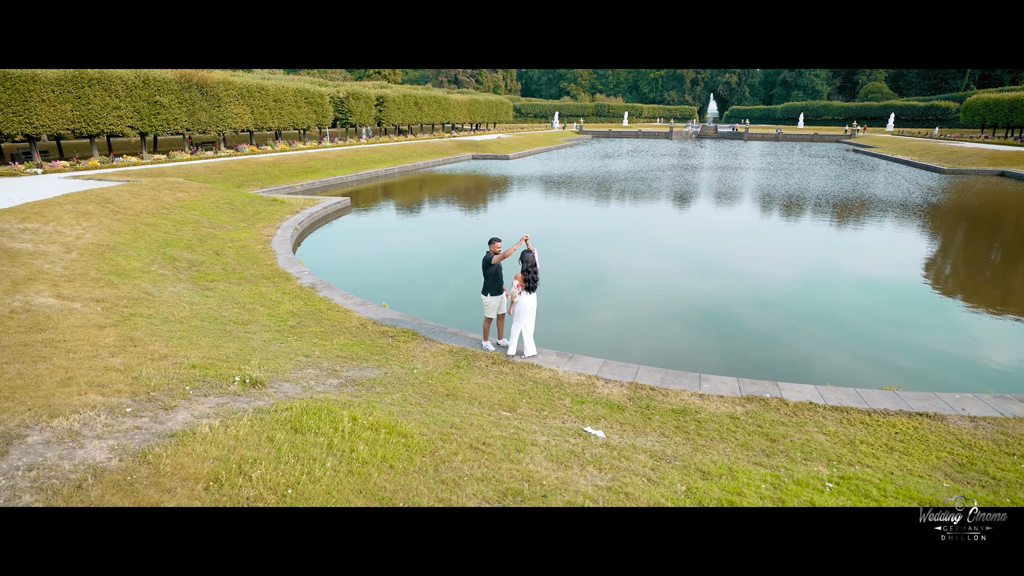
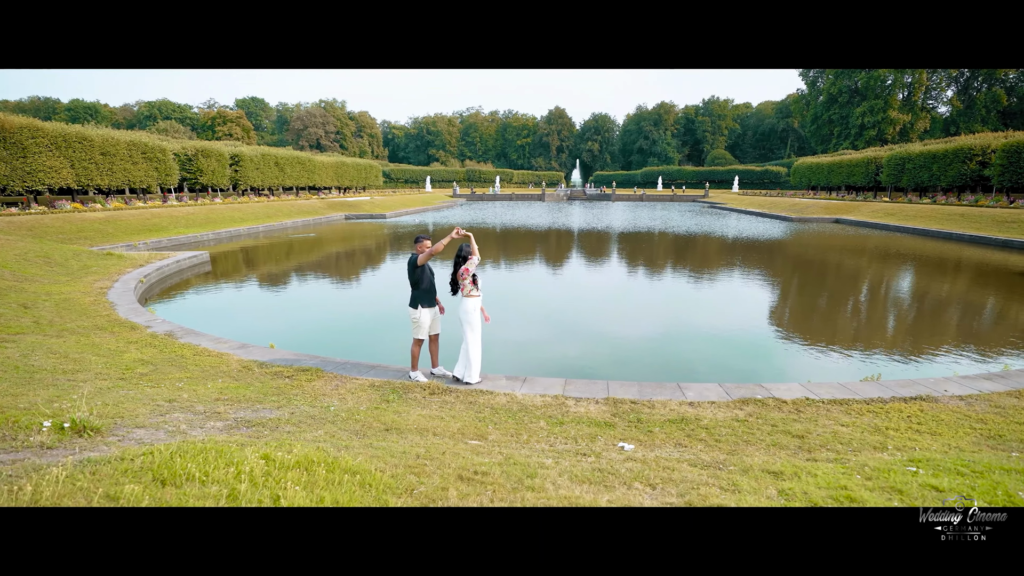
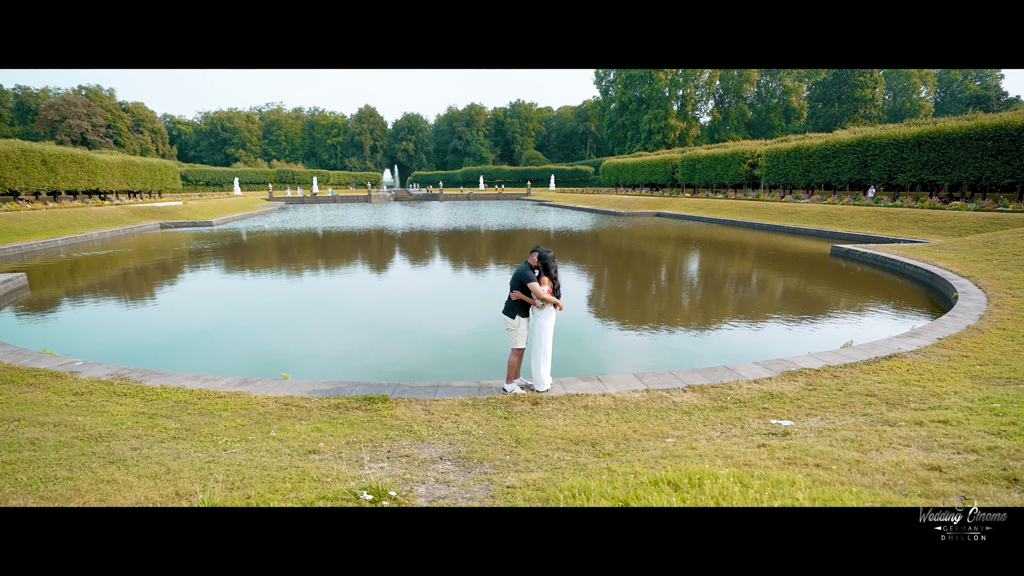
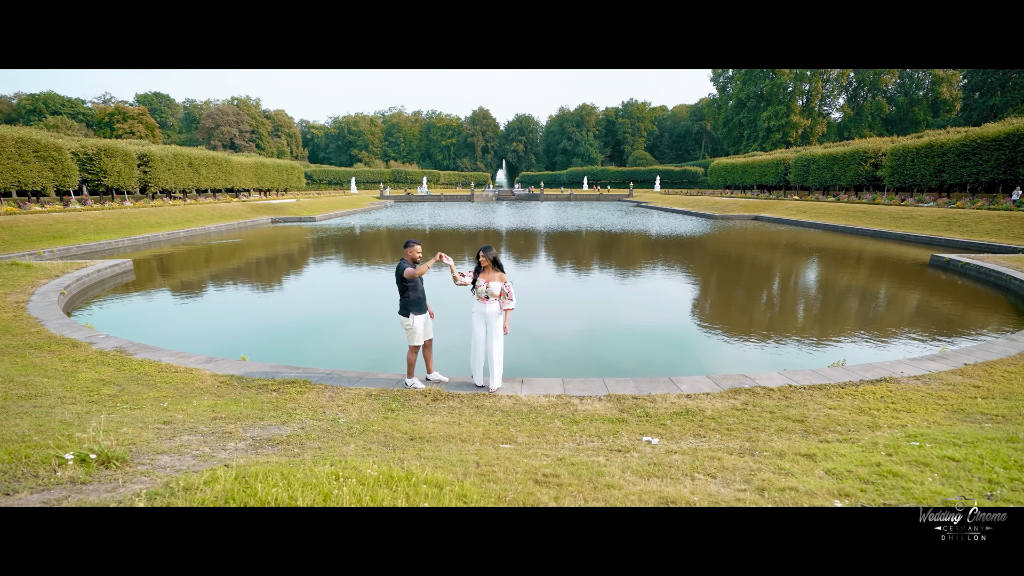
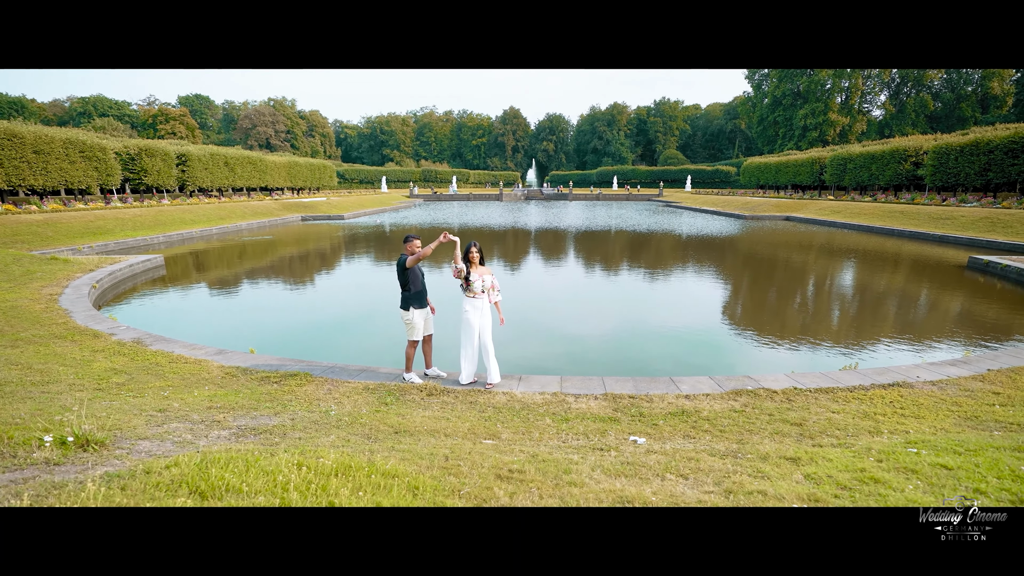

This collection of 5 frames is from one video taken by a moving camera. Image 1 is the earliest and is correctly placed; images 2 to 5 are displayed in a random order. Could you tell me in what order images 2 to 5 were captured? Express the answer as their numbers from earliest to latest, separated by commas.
2, 5, 4, 3
